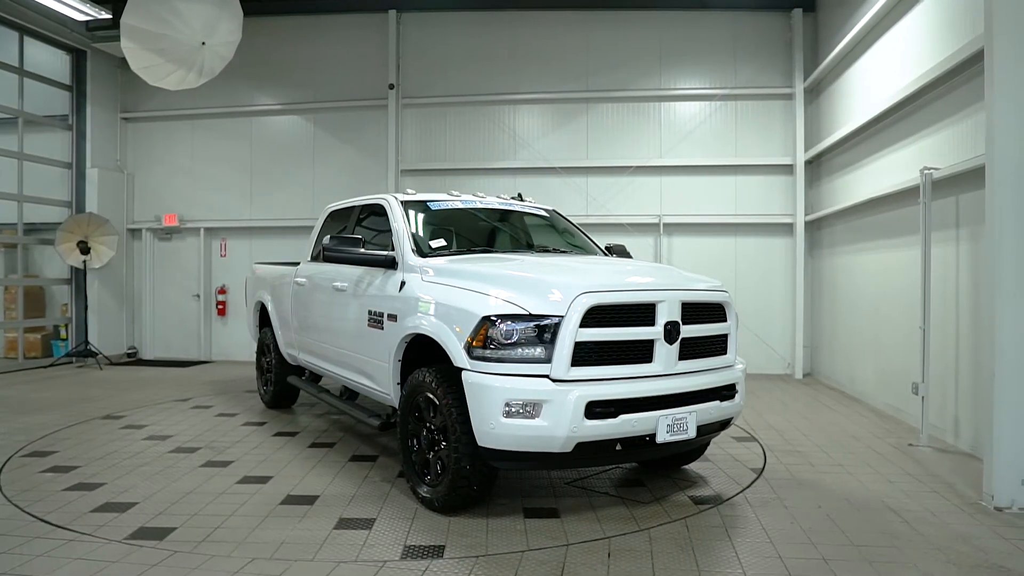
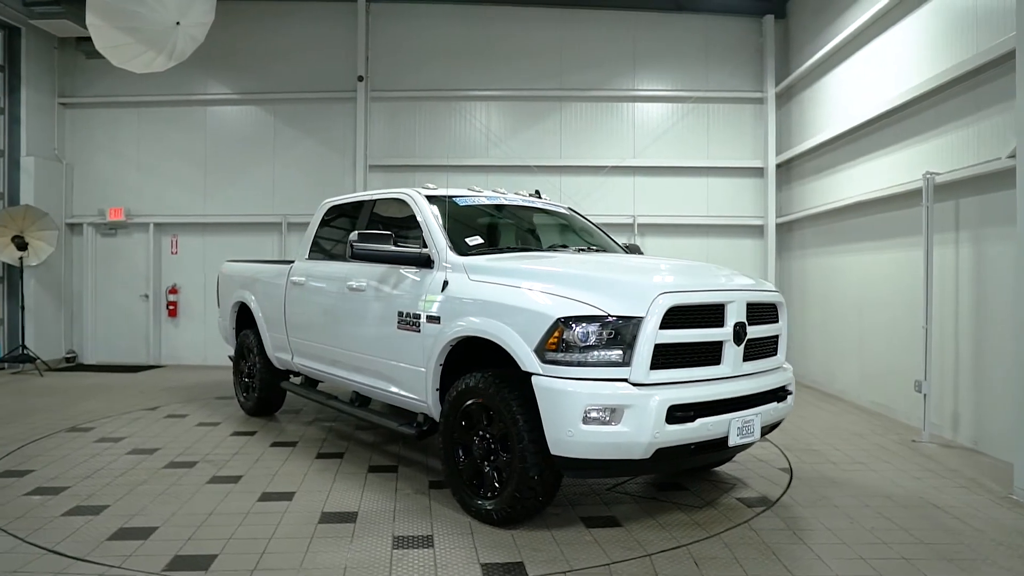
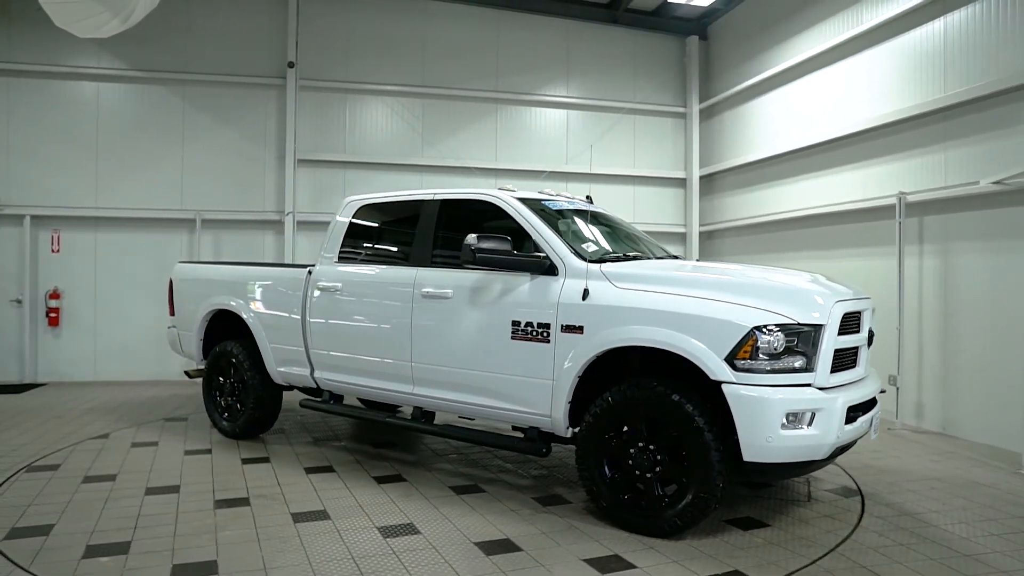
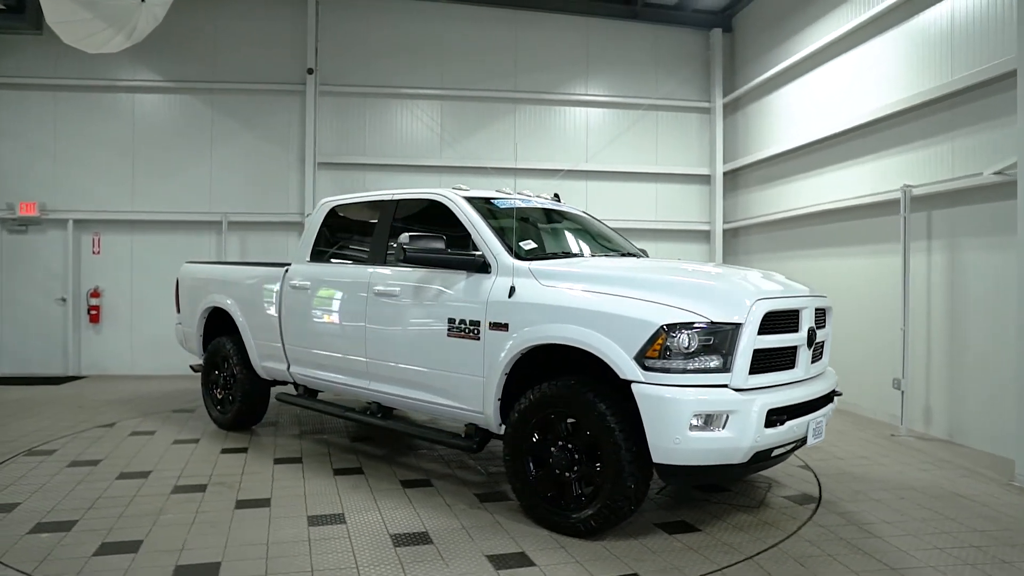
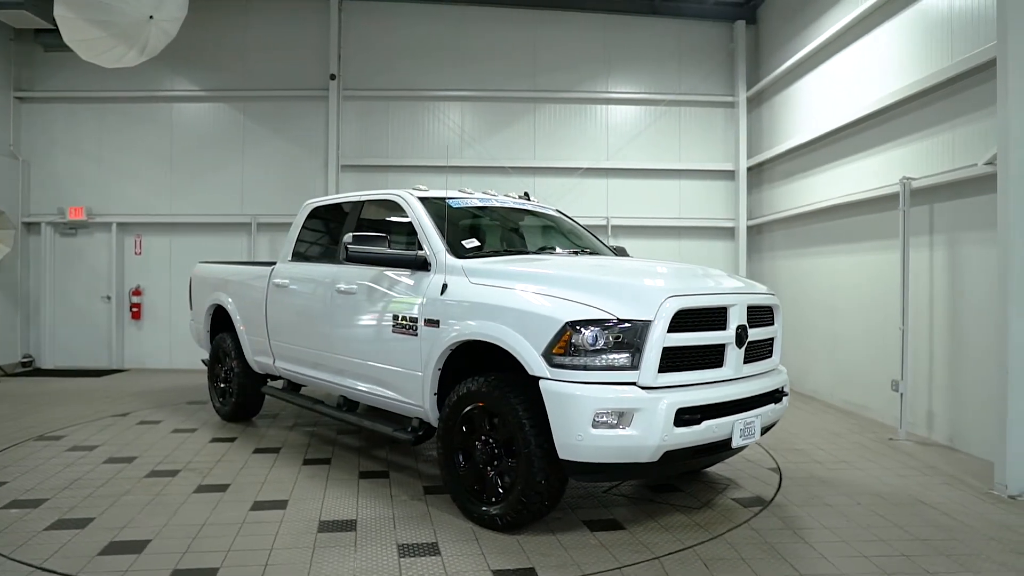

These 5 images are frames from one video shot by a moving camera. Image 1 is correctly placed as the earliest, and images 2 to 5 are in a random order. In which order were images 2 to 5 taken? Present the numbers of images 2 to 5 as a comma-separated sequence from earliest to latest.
2, 5, 4, 3
